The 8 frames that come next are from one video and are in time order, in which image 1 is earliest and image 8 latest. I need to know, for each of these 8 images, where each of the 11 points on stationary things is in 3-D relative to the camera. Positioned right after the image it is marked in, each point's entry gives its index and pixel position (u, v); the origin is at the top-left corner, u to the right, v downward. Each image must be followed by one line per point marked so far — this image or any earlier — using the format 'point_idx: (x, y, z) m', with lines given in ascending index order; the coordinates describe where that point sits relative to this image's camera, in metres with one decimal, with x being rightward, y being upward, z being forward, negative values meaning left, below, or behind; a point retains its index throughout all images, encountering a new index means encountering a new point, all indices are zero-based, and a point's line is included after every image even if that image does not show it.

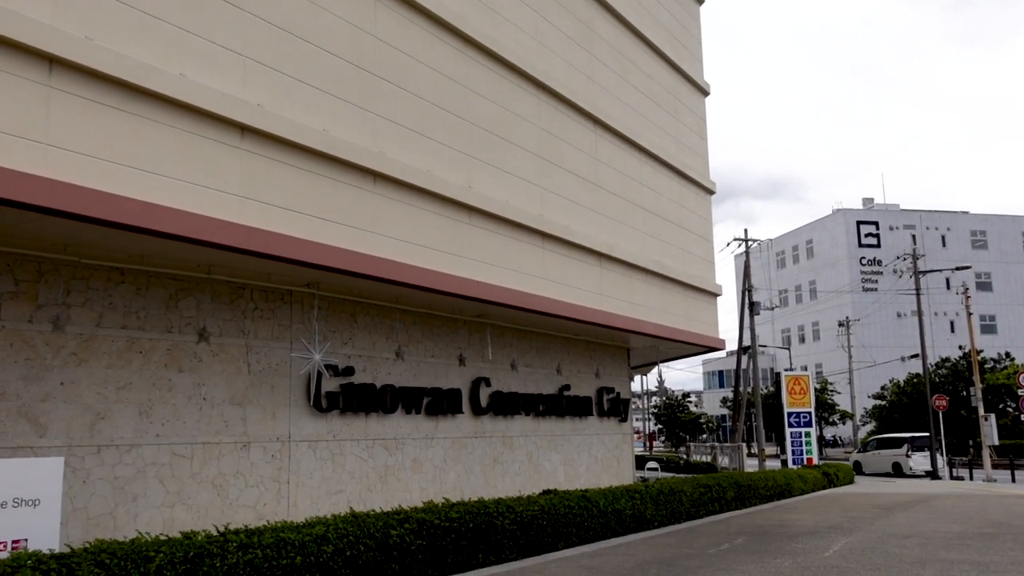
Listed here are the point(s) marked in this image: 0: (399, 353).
0: (-1.9, -1.1, +14.2) m
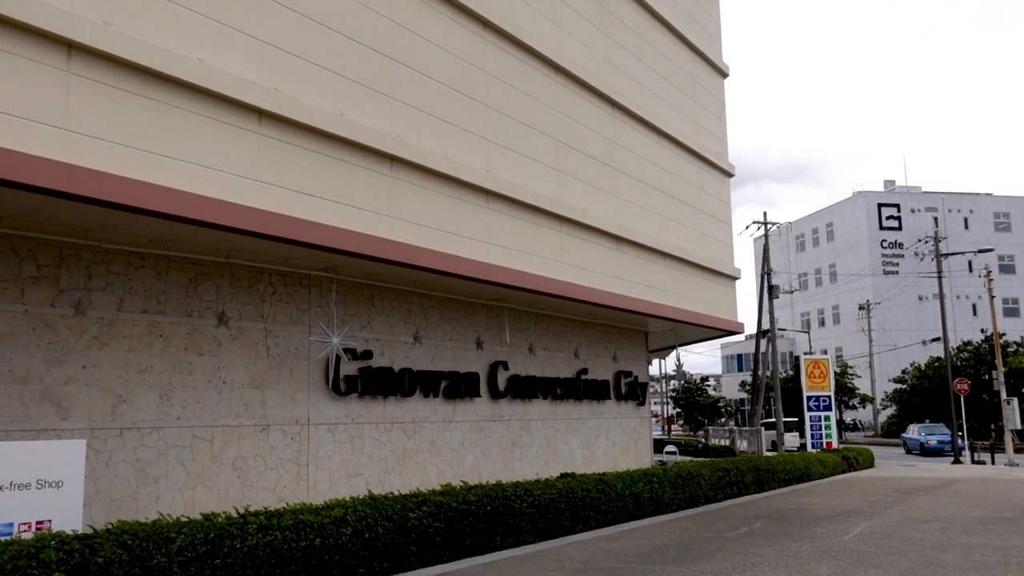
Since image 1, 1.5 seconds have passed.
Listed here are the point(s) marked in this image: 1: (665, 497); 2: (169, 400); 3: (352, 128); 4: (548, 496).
0: (-1.6, -0.8, +14.2) m
1: (+2.8, -3.9, +15.8) m
2: (-4.3, -1.4, +10.9) m
3: (-2.2, +2.2, +12.0) m
4: (+0.5, -3.2, +13.3) m
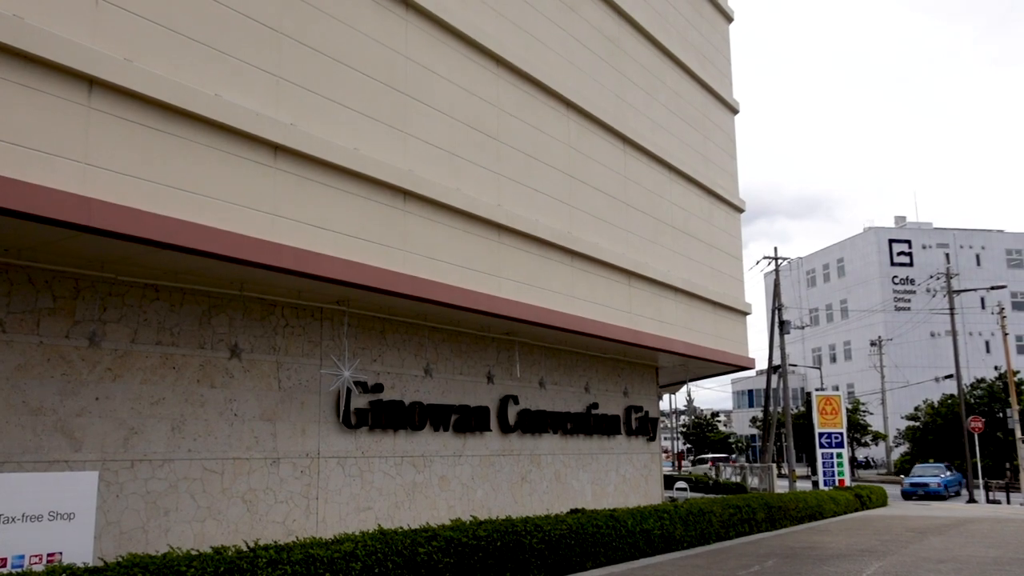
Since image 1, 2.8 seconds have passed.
0: (-1.4, -1.4, +14.3) m
1: (+3.0, -4.5, +15.7) m
2: (-4.2, -1.8, +10.9) m
3: (-2.0, +1.8, +12.1) m
4: (+0.7, -3.7, +13.2) m
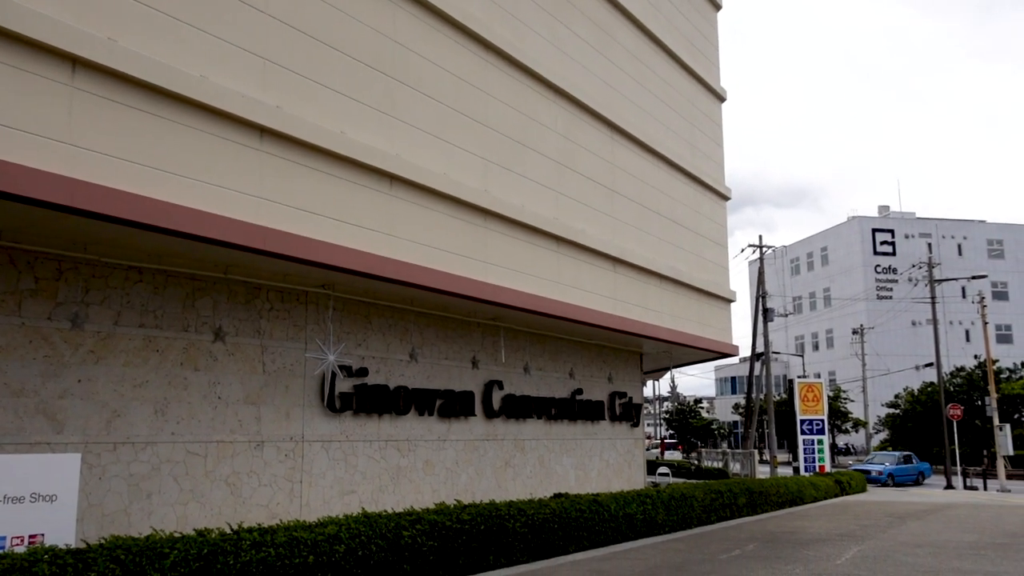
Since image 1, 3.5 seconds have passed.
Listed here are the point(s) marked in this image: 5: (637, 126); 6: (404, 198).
0: (-1.7, -1.1, +14.3) m
1: (+2.7, -4.2, +15.8) m
2: (-4.4, -1.6, +10.9) m
3: (-2.2, +2.0, +12.1) m
4: (+0.4, -3.5, +13.3) m
5: (+2.8, +3.6, +19.1) m
6: (-1.6, +1.4, +12.9) m
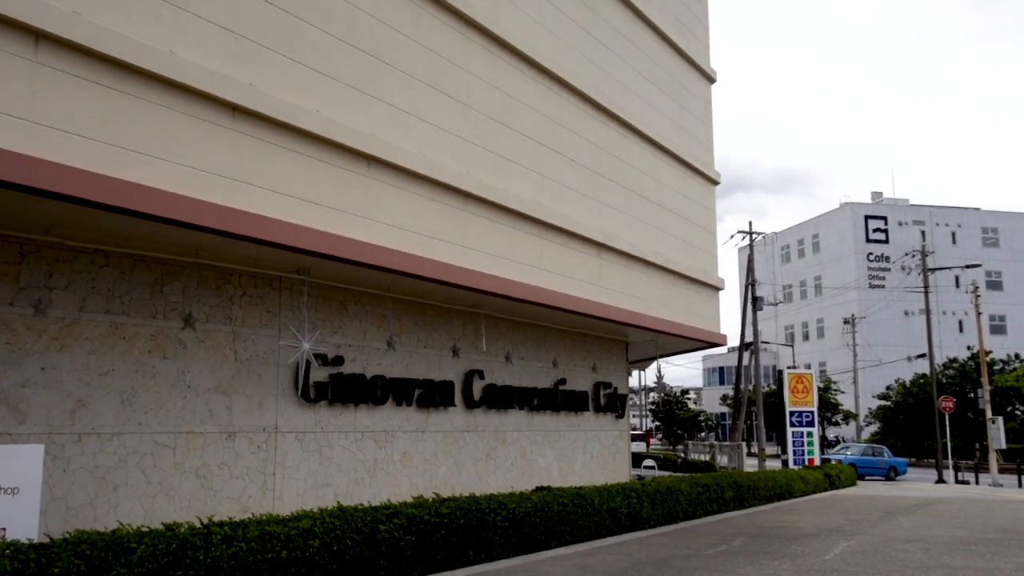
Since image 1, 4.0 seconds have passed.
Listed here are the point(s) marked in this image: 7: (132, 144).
0: (-1.9, -0.9, +13.9) m
1: (+2.4, -4.0, +15.5) m
2: (-4.6, -1.4, +10.4) m
3: (-2.5, +2.2, +11.6) m
4: (+0.2, -3.3, +12.9) m
5: (+2.4, +3.9, +18.7) m
6: (-1.9, +1.6, +12.5) m
7: (-4.1, +1.6, +9.3) m
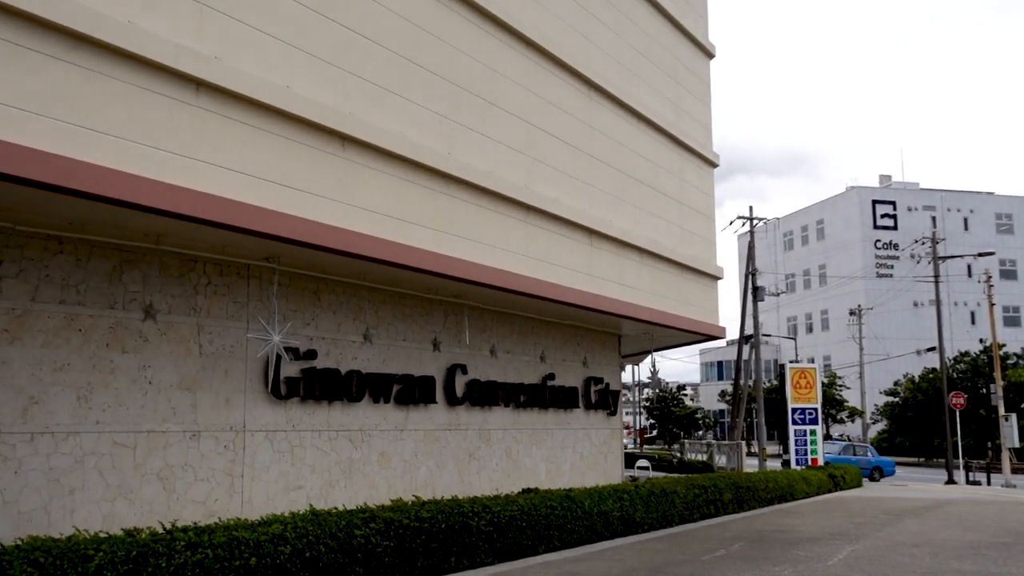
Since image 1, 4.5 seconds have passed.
0: (-2.2, -0.7, +13.1) m
1: (+2.1, -3.9, +14.8) m
2: (-4.8, -1.3, +9.6) m
3: (-2.6, +2.3, +10.8) m
4: (-0.1, -3.2, +12.2) m
5: (+2.2, +4.0, +18.0) m
6: (-2.1, +1.7, +11.7) m
7: (-4.3, +1.7, +8.5) m
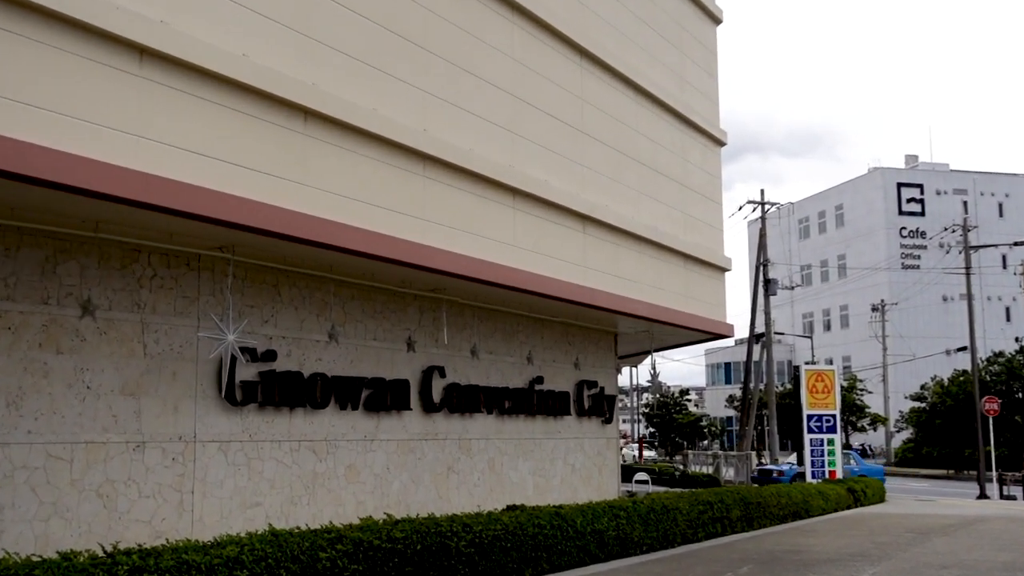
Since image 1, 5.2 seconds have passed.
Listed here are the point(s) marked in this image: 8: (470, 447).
0: (-2.4, -0.7, +11.9) m
1: (+1.9, -3.8, +13.6) m
2: (-4.9, -1.2, +8.4) m
3: (-2.8, +2.4, +9.6) m
4: (-0.3, -3.1, +11.0) m
5: (+1.9, +4.1, +16.8) m
6: (-2.3, +1.8, +10.5) m
7: (-4.5, +1.8, +7.3) m
8: (-0.6, -2.6, +14.2) m
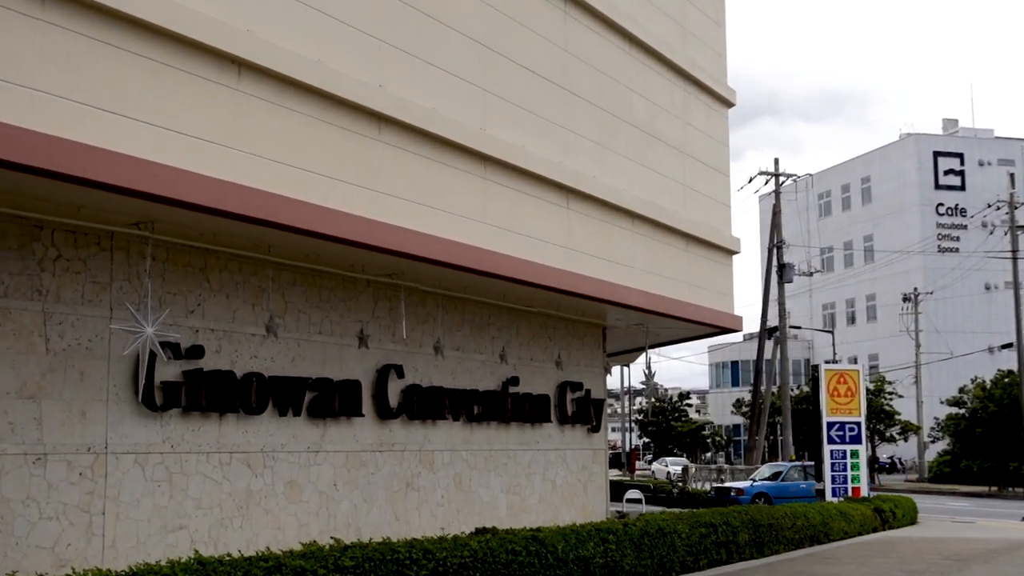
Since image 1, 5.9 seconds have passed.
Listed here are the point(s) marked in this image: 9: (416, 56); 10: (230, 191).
0: (-2.7, -0.5, +10.4) m
1: (+1.5, -3.7, +12.2) m
2: (-5.2, -1.0, +6.8) m
3: (-3.1, +2.6, +8.1) m
4: (-0.6, -3.0, +9.6) m
5: (+1.5, +4.3, +15.4) m
6: (-2.5, +1.9, +9.0) m
7: (-4.7, +1.9, +5.7) m
8: (-1.0, -2.4, +12.7) m
9: (-1.2, +2.7, +11.2) m
10: (-2.7, +0.9, +8.3) m
